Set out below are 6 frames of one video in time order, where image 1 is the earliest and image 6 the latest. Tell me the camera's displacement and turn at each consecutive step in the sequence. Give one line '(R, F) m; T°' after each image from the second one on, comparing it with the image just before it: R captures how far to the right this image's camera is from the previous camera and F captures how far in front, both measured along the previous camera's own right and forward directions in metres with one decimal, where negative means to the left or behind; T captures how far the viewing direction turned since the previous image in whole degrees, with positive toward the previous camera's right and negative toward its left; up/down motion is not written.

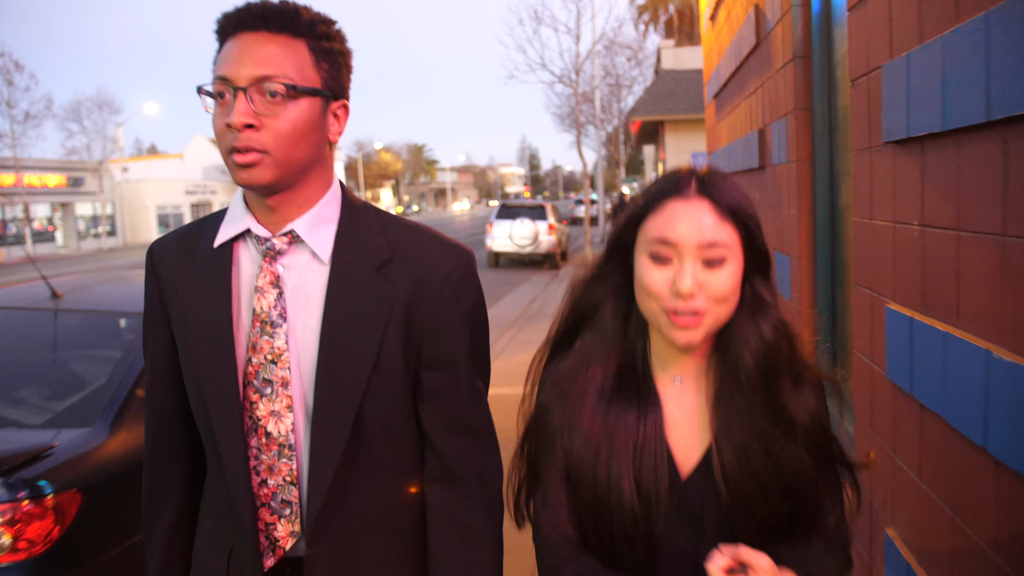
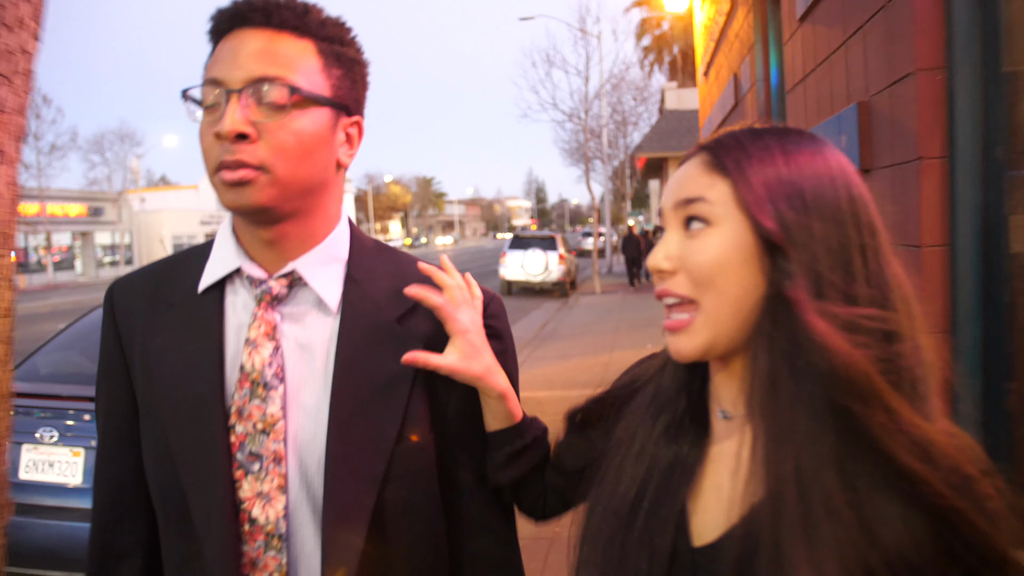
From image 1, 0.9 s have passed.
(-0.2, -0.9) m; 0°
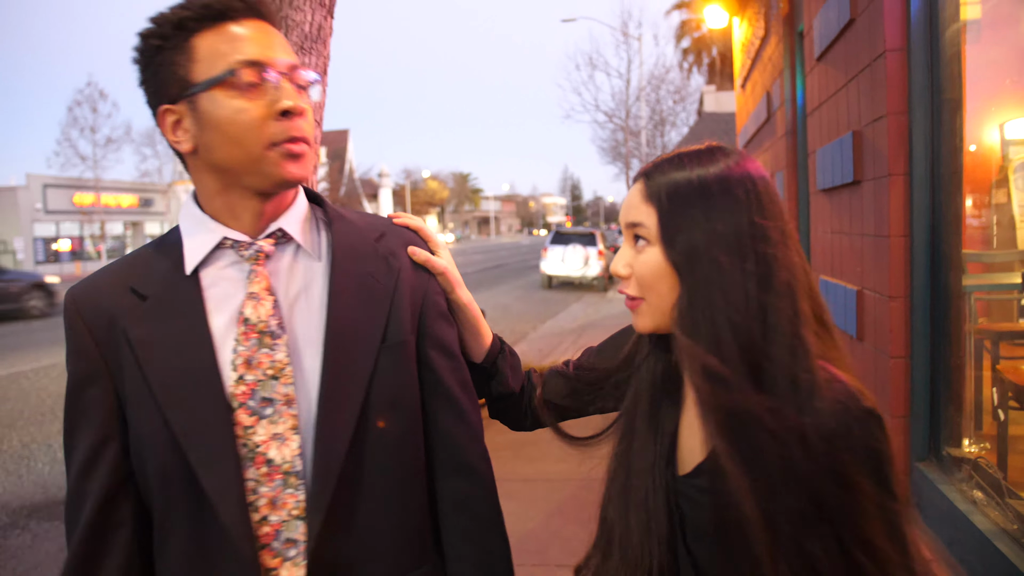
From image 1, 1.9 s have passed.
(-0.2, -0.8) m; -3°
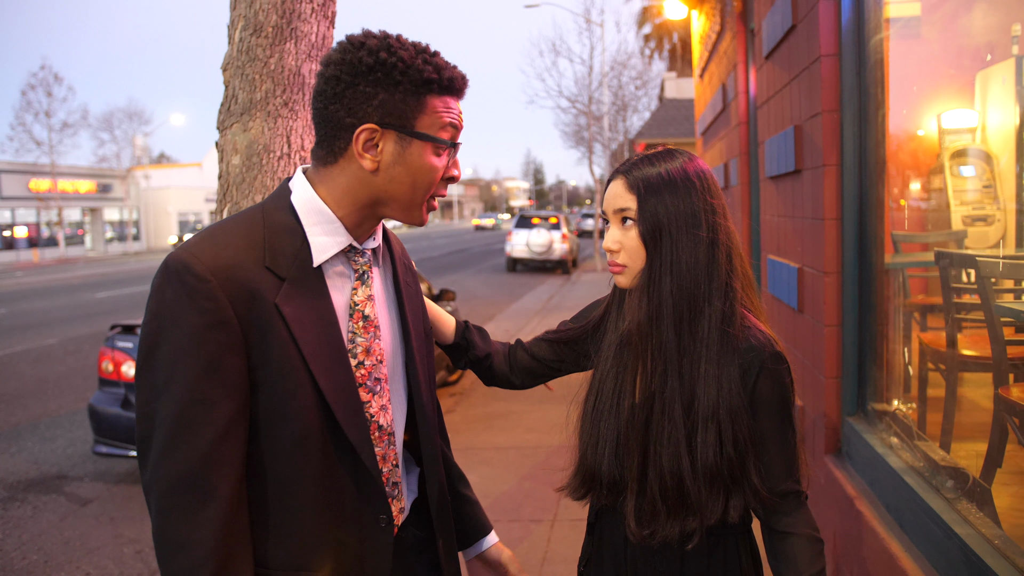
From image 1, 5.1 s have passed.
(-0.1, -0.3) m; +3°
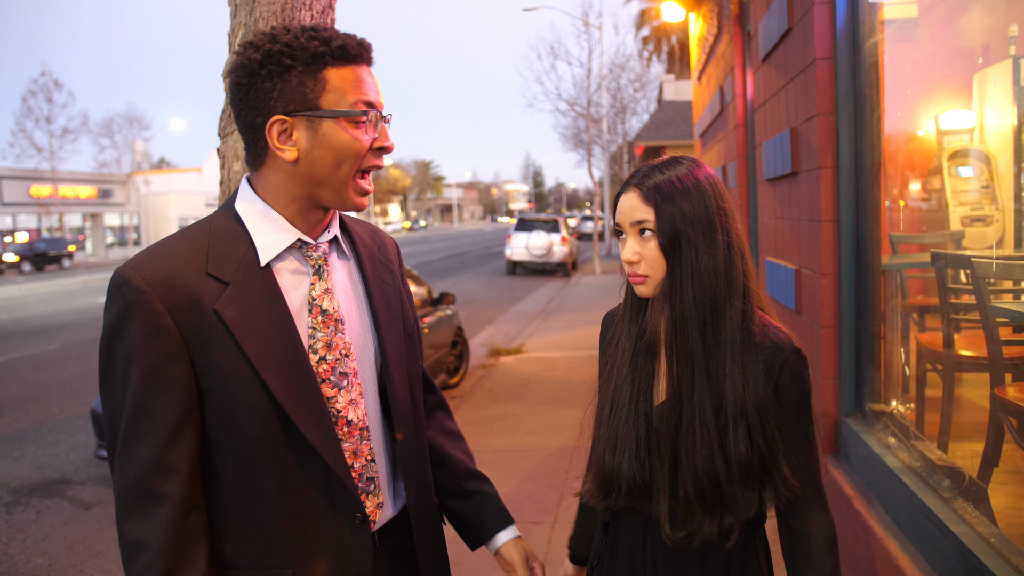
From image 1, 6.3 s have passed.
(0.0, 0.0) m; 0°
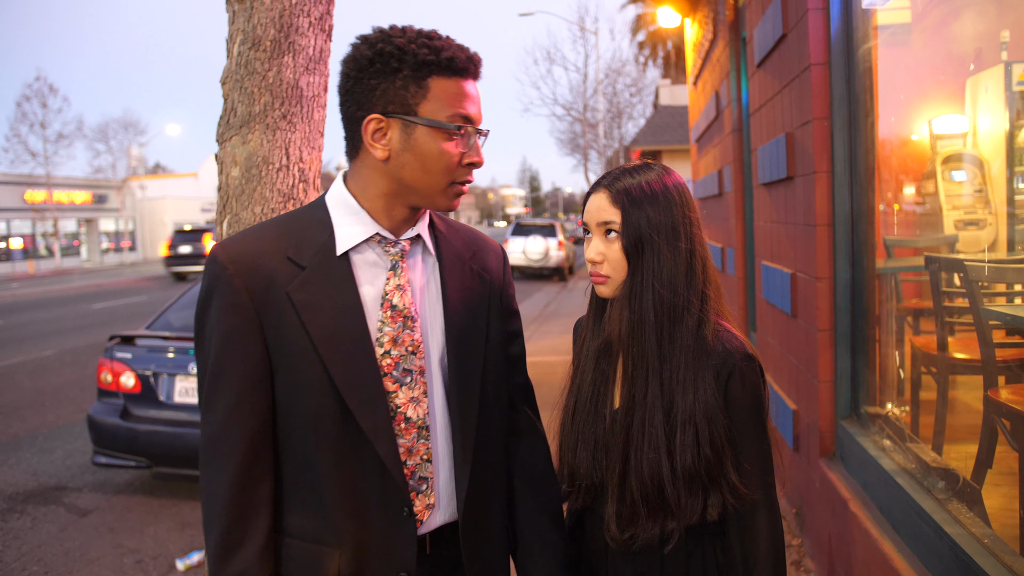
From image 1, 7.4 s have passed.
(0.0, 0.0) m; 0°
